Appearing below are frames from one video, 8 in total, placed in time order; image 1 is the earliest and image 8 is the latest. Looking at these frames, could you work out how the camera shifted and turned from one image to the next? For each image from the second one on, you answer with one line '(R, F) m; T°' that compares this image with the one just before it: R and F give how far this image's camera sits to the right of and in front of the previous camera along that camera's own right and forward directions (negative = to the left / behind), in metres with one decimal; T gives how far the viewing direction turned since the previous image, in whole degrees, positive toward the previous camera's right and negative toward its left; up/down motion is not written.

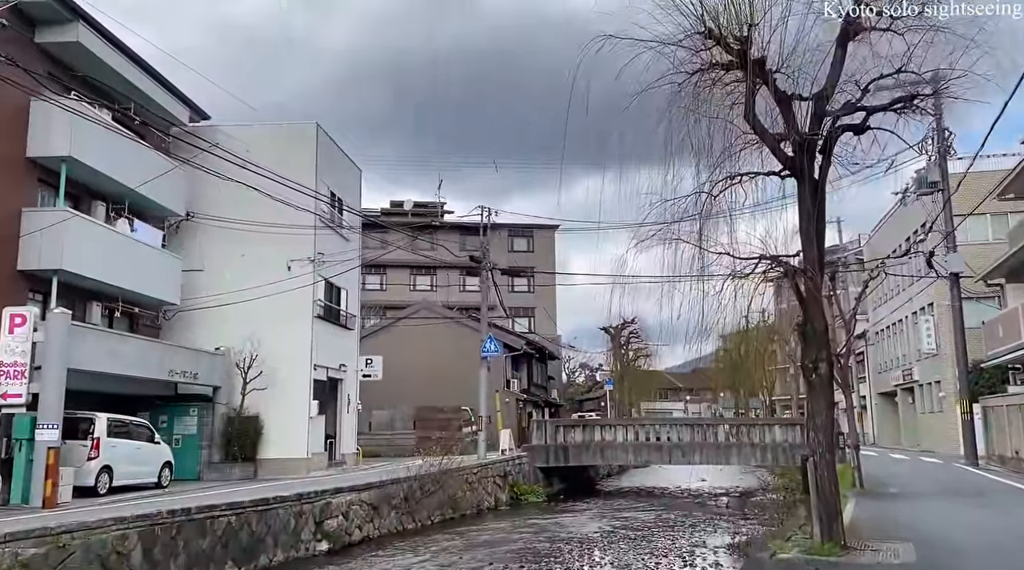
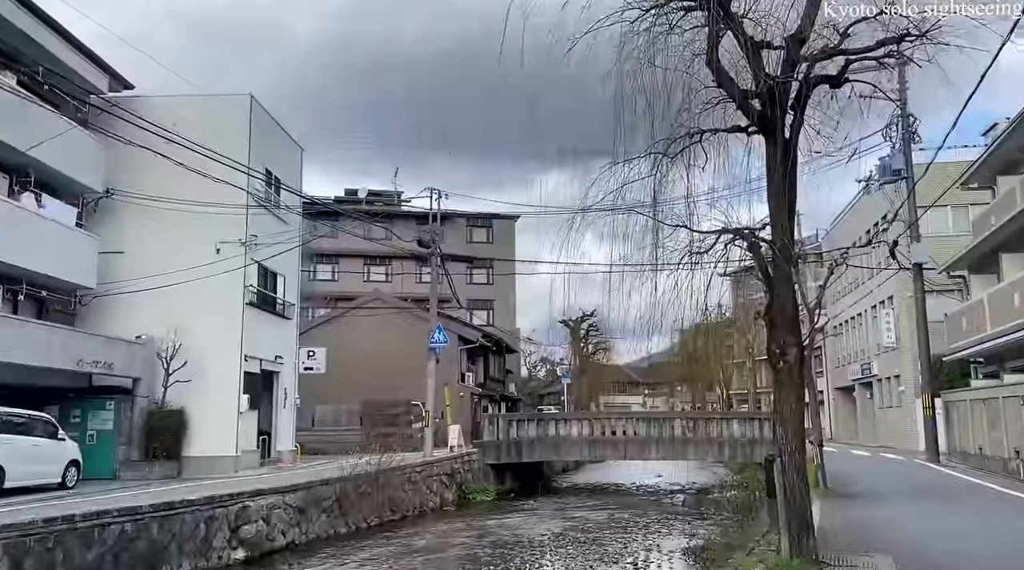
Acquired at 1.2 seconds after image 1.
(+0.3, +1.2) m; +3°
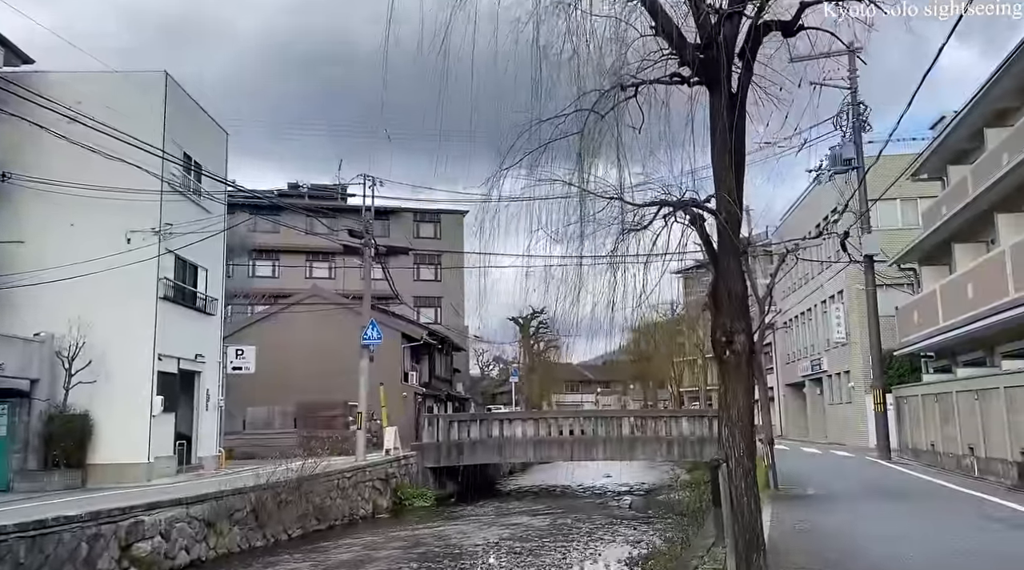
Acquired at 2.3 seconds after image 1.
(+0.4, +1.1) m; +3°
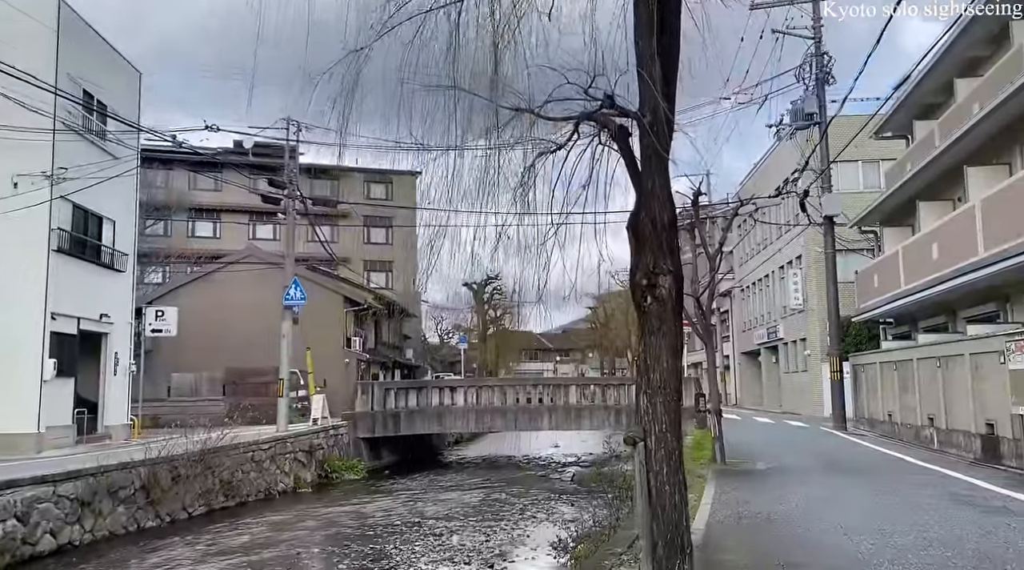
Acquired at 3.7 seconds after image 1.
(+0.6, +1.4) m; +2°
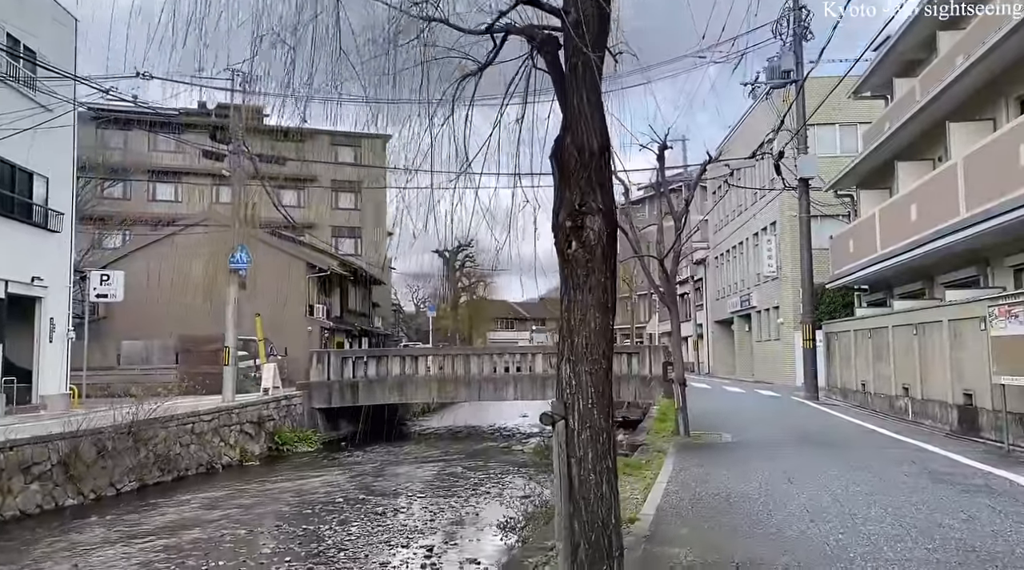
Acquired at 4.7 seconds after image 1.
(+0.4, +0.9) m; +1°
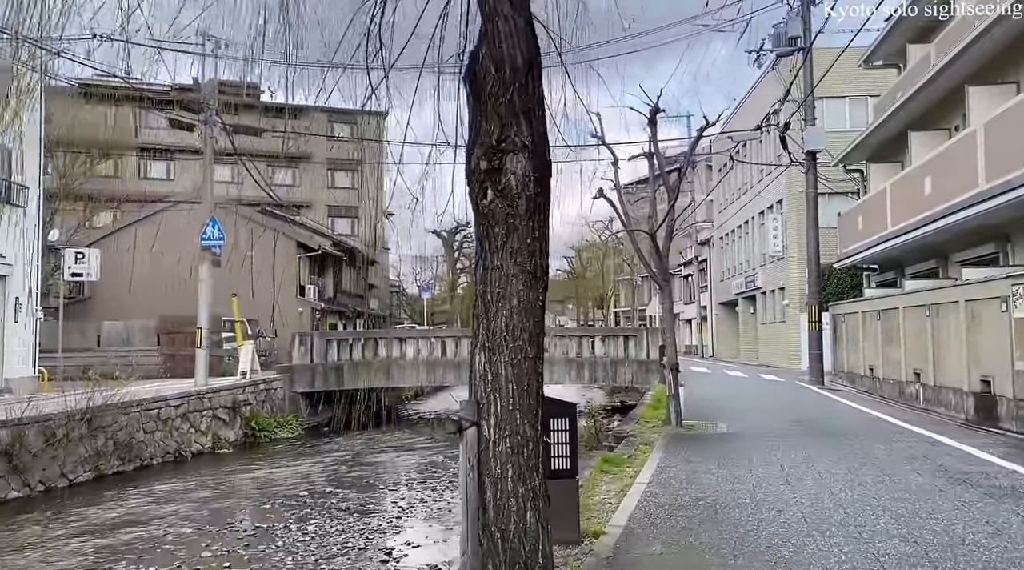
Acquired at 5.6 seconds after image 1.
(+0.4, +0.9) m; 0°
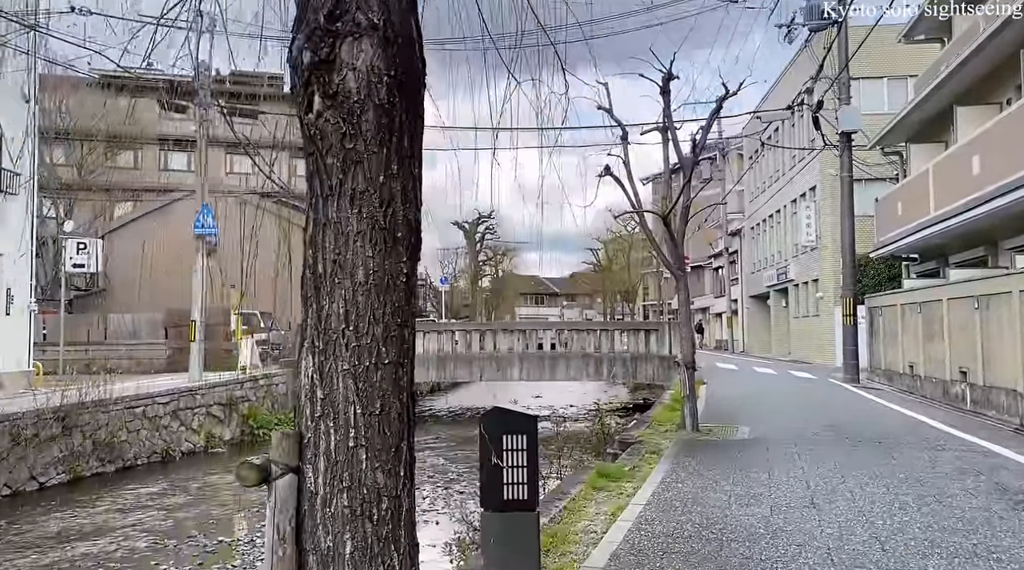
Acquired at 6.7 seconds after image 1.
(+0.4, +1.0) m; -2°
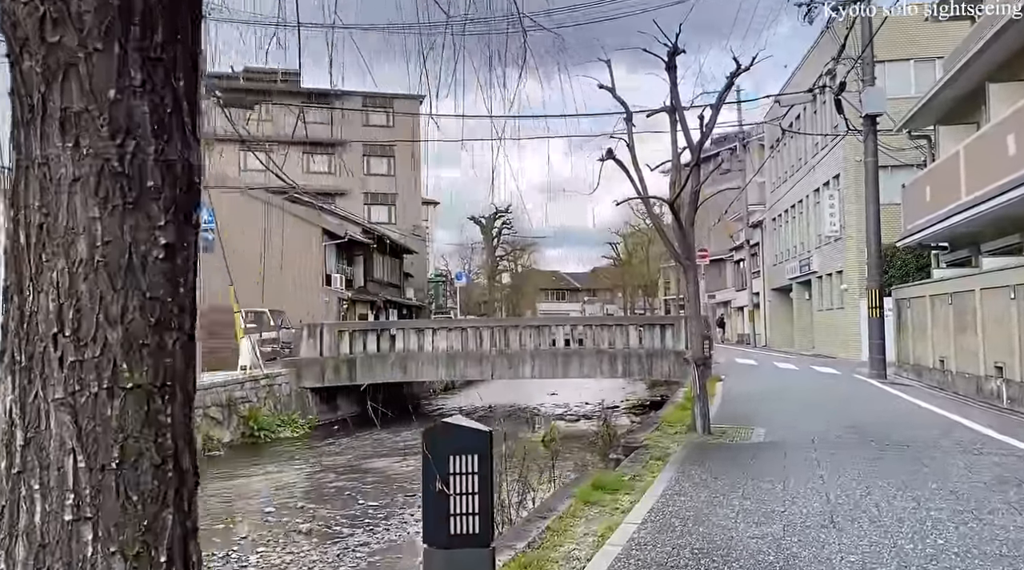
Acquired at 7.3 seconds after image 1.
(+0.3, +0.6) m; -2°
